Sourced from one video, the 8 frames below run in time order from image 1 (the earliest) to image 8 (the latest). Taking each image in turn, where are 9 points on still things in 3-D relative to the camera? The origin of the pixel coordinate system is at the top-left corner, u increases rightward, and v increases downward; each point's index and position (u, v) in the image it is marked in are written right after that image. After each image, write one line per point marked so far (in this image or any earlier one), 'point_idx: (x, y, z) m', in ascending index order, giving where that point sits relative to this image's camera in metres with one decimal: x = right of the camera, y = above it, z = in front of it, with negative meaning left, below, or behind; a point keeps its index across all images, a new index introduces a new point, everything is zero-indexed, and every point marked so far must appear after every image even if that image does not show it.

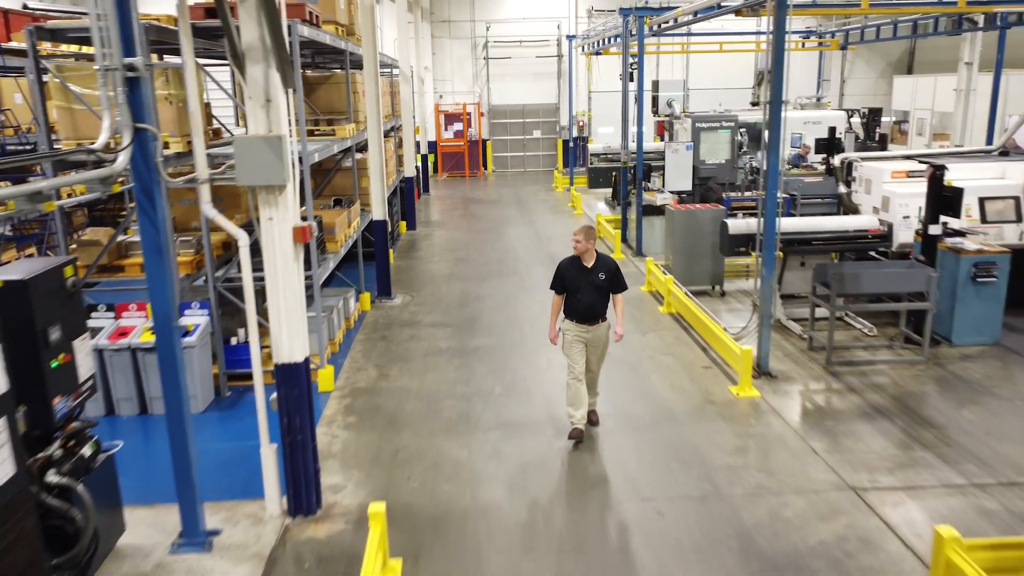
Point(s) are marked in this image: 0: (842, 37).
0: (+6.6, +4.9, +16.9) m
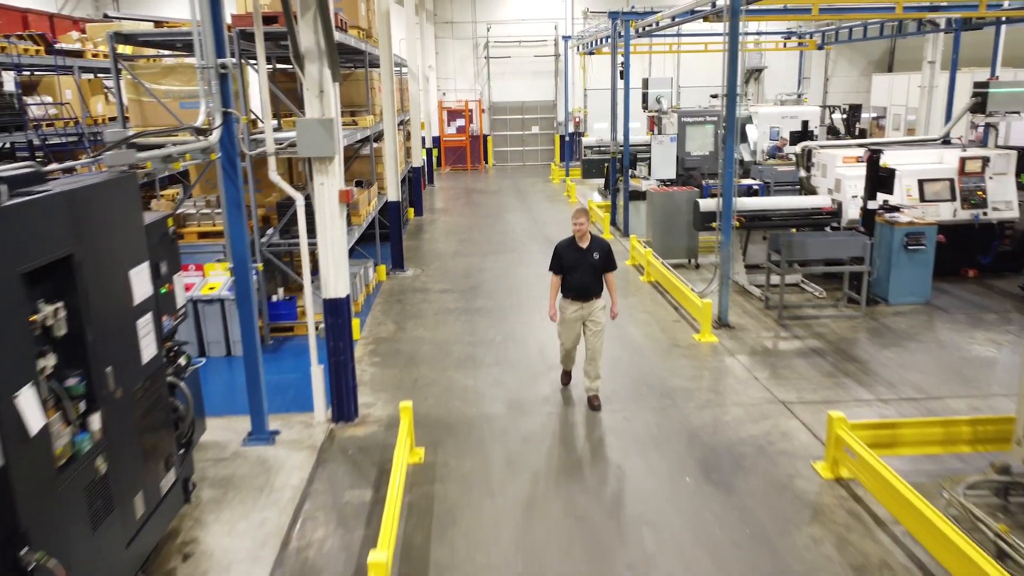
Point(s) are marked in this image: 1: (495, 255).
0: (+6.6, +5.3, +18.1) m
1: (-0.2, +0.4, +11.0) m
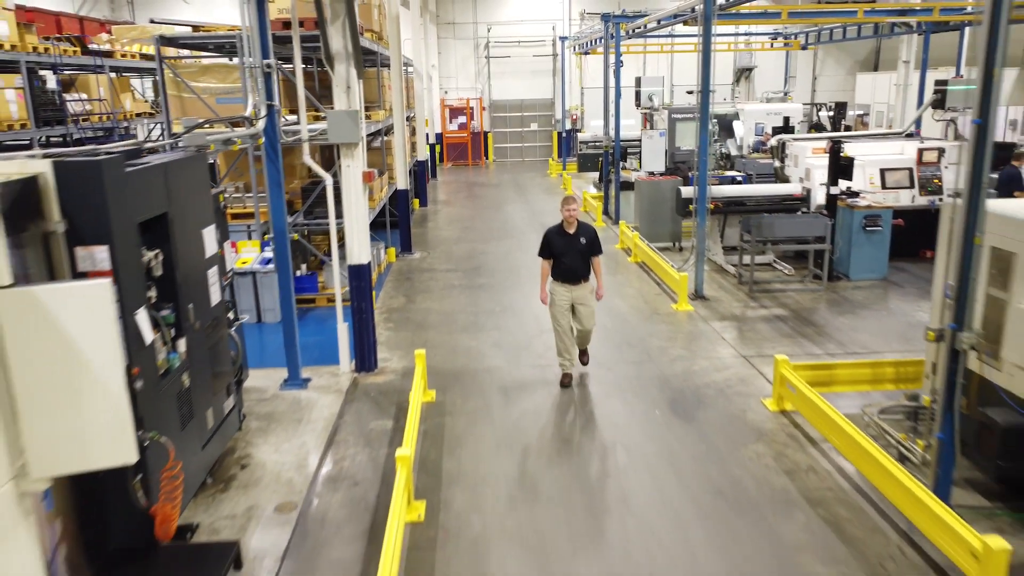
0: (+6.6, +5.5, +18.9) m
1: (-0.2, +0.7, +11.9) m
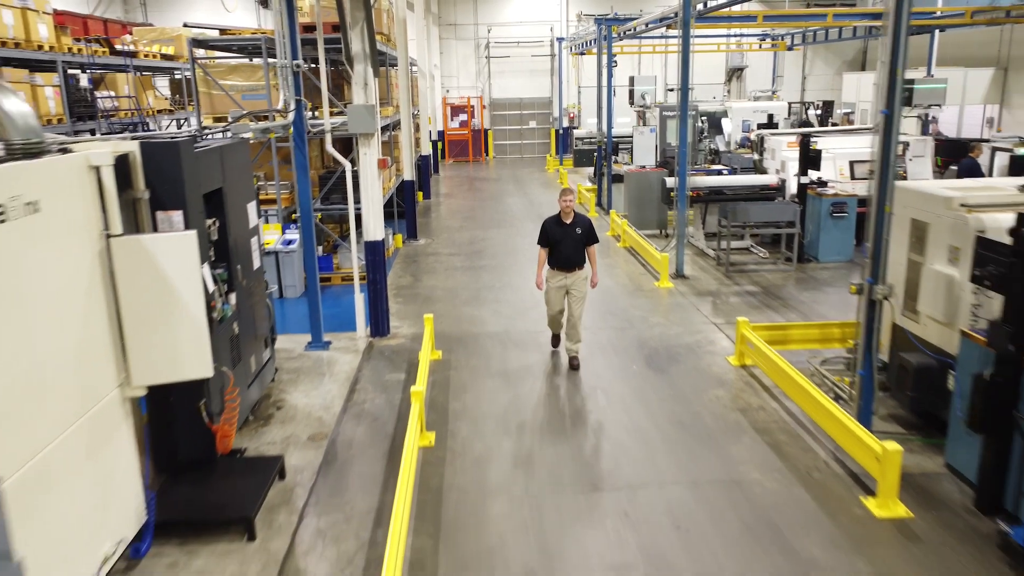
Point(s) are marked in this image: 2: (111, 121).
0: (+6.5, +5.7, +19.8) m
1: (-0.2, +0.9, +12.8) m
2: (-5.6, +2.3, +11.9) m
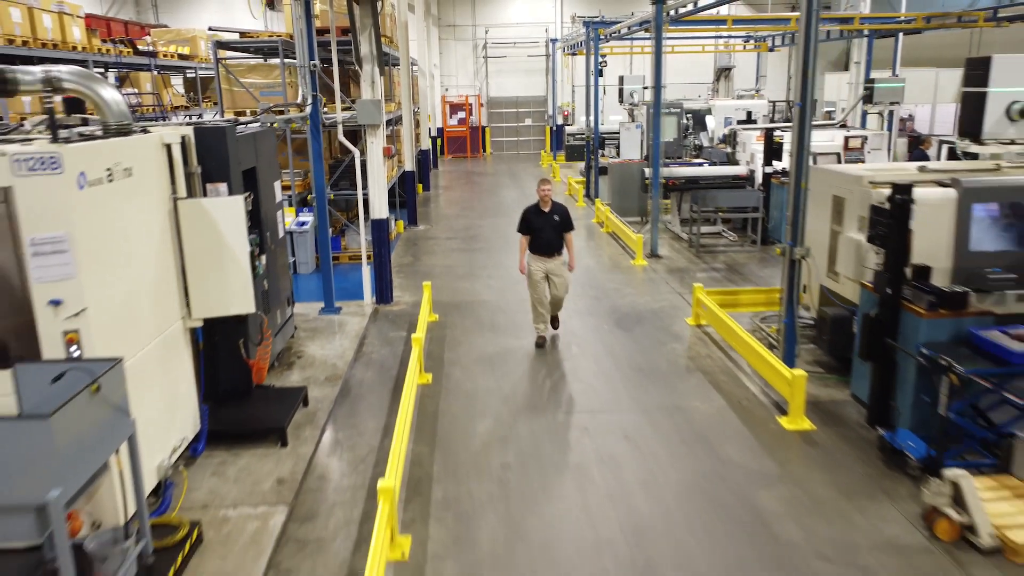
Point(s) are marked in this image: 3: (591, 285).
0: (+6.4, +6.0, +20.8) m
1: (-0.3, +1.1, +13.7) m
2: (-5.7, +2.6, +12.9) m
3: (+0.8, 0.0, +9.0) m
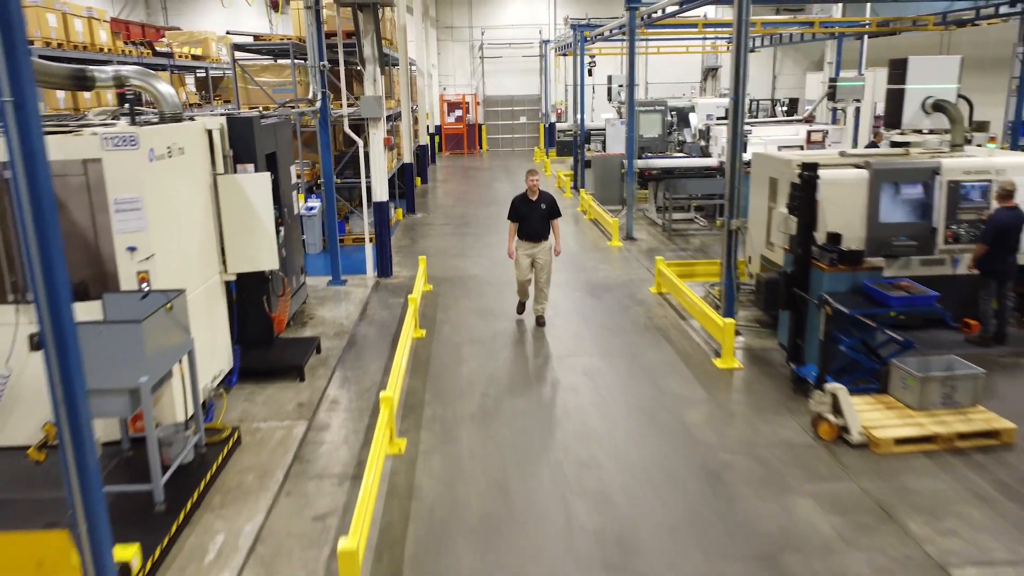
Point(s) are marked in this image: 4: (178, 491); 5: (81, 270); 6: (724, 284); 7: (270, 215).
0: (+6.3, +6.2, +21.8) m
1: (-0.5, +1.4, +14.8) m
2: (-5.8, +2.9, +14.0) m
3: (+0.7, +0.3, +10.1) m
4: (-1.7, -1.0, +4.2) m
5: (-2.4, +0.1, +4.6) m
6: (+1.7, 0.0, +7.0) m
7: (-1.7, +0.5, +5.8) m
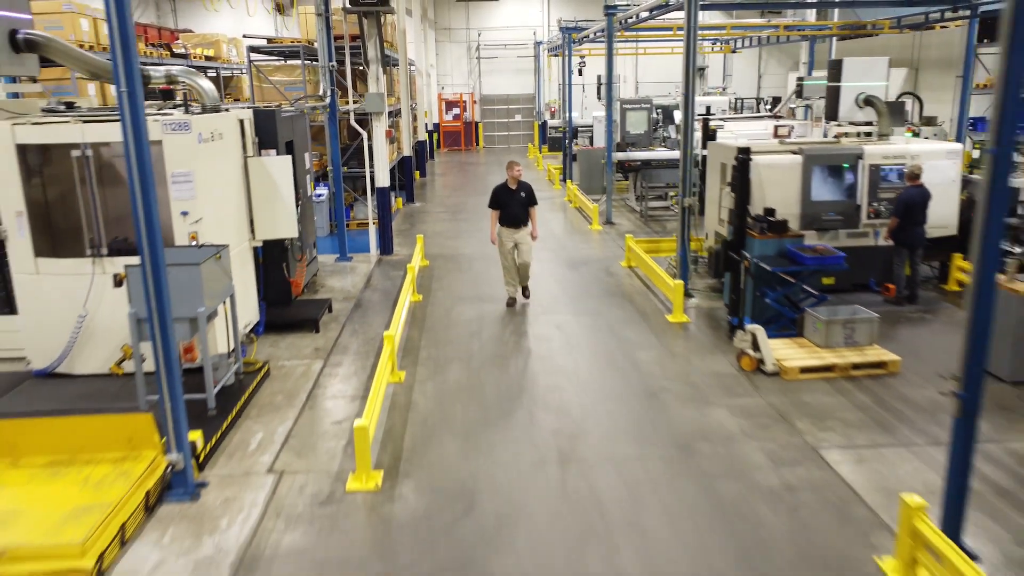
0: (+6.1, +6.5, +22.9) m
1: (-0.6, +1.7, +15.9) m
2: (-6.0, +3.2, +15.1) m
3: (+0.5, +0.6, +11.2) m
4: (-1.8, -0.7, +5.4) m
5: (-2.5, +0.4, +5.7) m
6: (+1.6, +0.3, +8.1) m
7: (-1.8, +0.8, +6.9) m
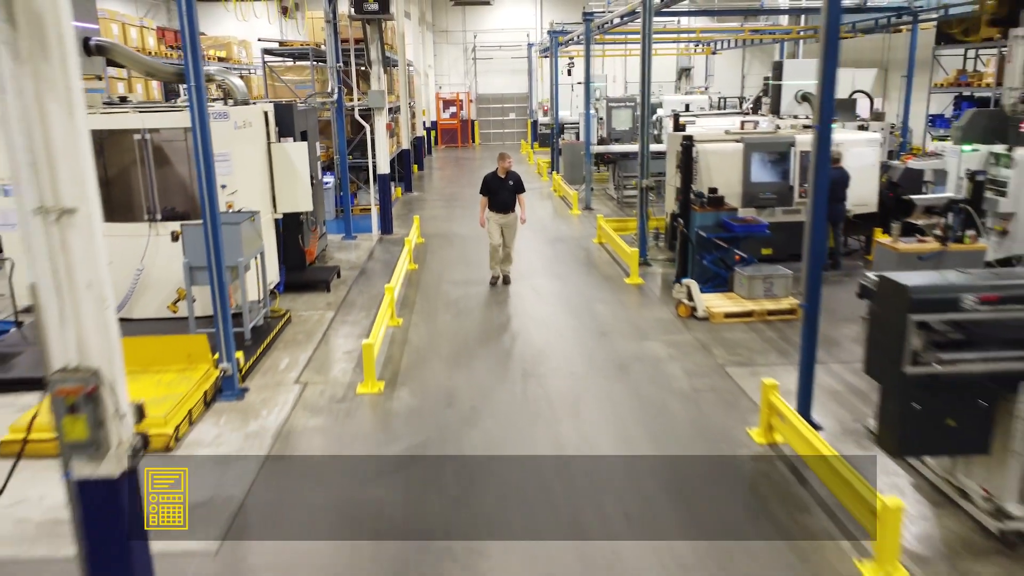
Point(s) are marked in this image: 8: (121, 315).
0: (+6.0, +6.9, +24.2) m
1: (-0.8, +2.0, +17.2) m
2: (-6.2, +3.5, +16.4) m
3: (+0.4, +0.9, +12.5) m
4: (-2.0, -0.4, +6.7) m
5: (-2.7, +0.7, +7.0) m
6: (+1.4, +0.6, +9.4) m
7: (-2.0, +1.1, +8.2) m
8: (-3.3, -0.2, +7.2) m
